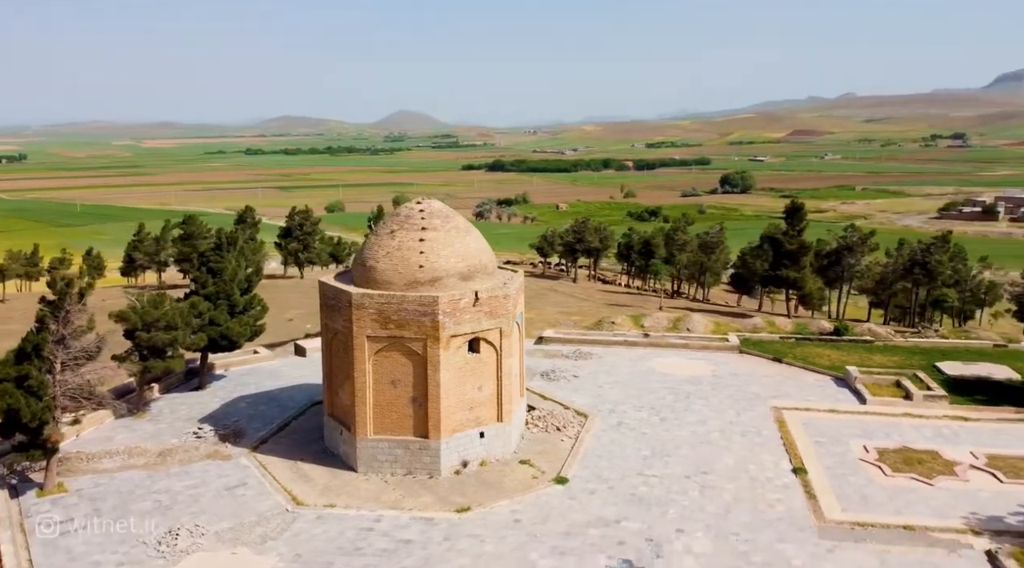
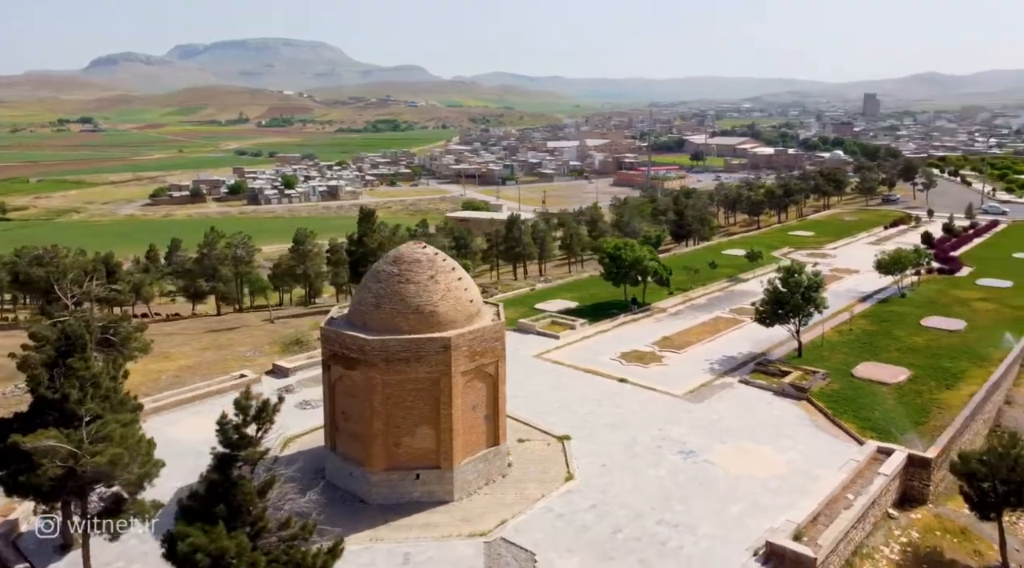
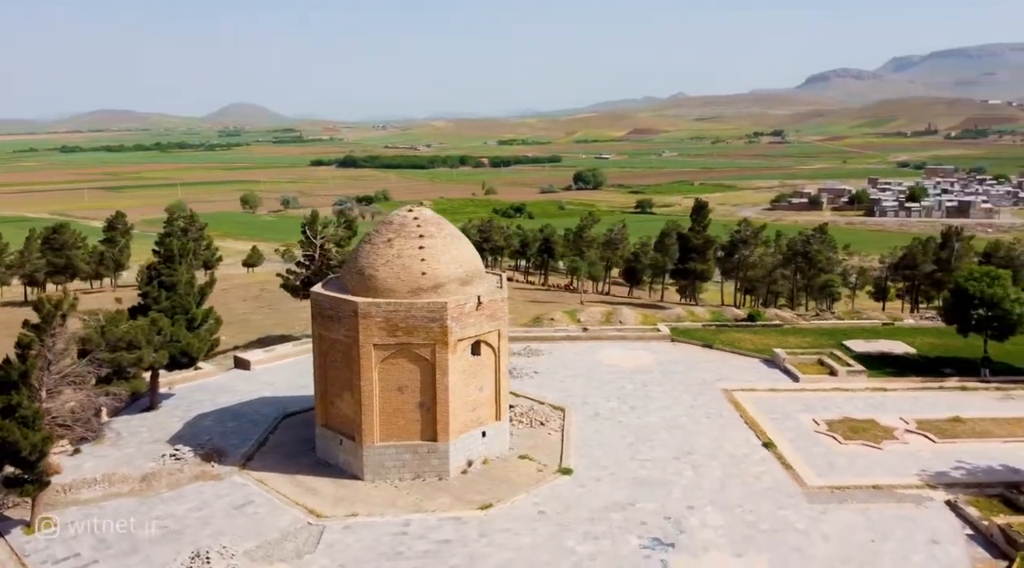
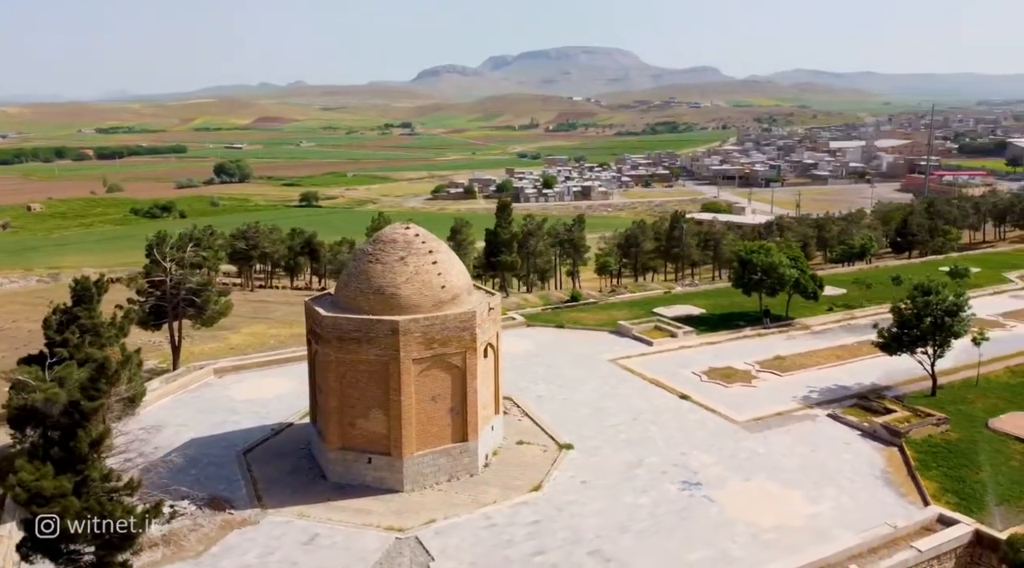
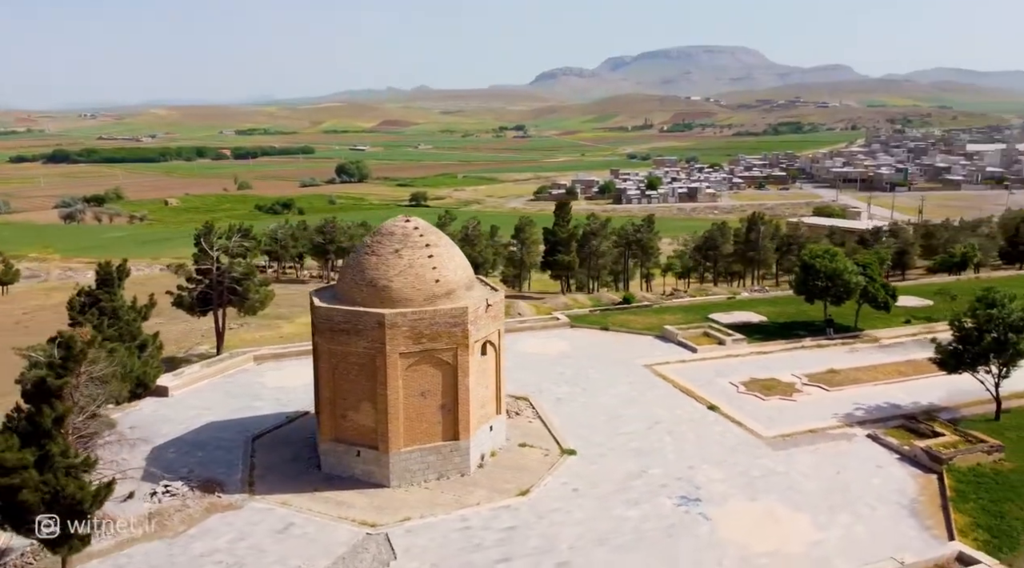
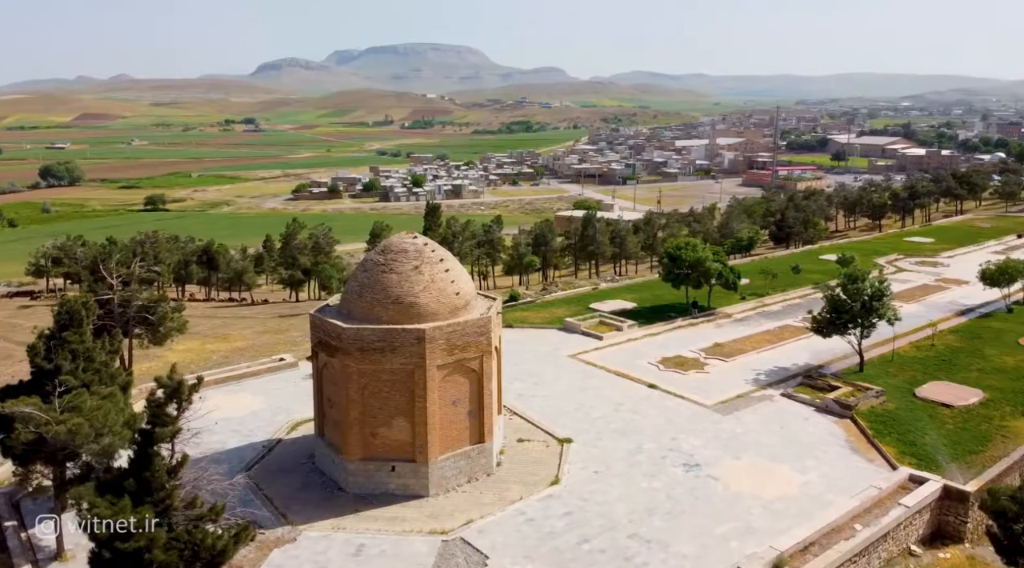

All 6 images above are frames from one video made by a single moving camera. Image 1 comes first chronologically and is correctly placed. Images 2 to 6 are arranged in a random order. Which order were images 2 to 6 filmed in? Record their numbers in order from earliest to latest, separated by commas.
3, 5, 4, 6, 2
